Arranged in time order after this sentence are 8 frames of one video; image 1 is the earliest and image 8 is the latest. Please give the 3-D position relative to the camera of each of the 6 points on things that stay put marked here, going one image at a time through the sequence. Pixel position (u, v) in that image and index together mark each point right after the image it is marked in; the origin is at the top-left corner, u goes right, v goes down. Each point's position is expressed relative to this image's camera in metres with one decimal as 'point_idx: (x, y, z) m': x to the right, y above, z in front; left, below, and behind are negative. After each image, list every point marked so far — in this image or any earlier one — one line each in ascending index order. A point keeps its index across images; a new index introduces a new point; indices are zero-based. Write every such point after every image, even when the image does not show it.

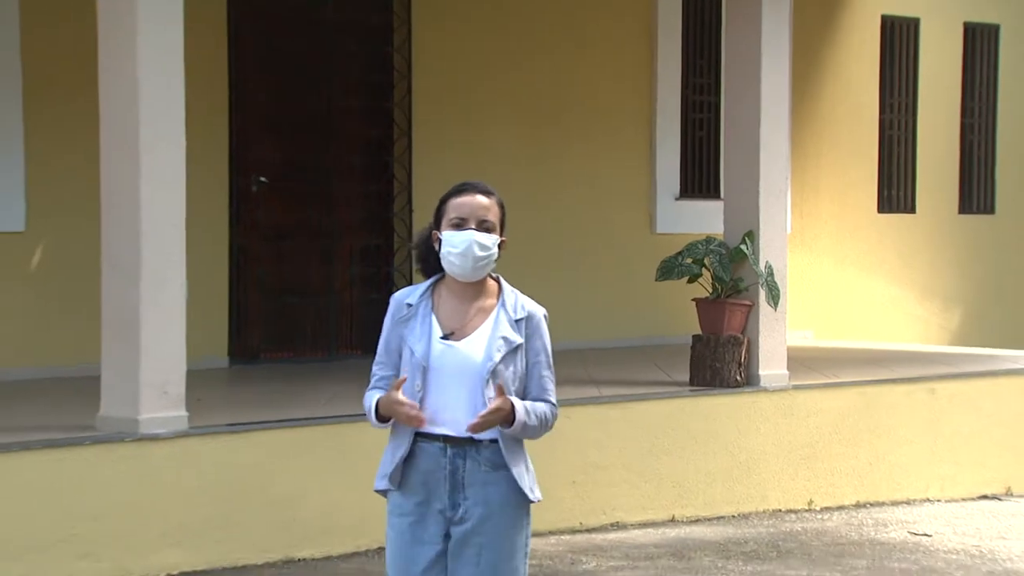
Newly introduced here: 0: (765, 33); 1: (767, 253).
0: (+1.4, +1.4, +5.9) m
1: (+1.5, +0.2, +6.0) m
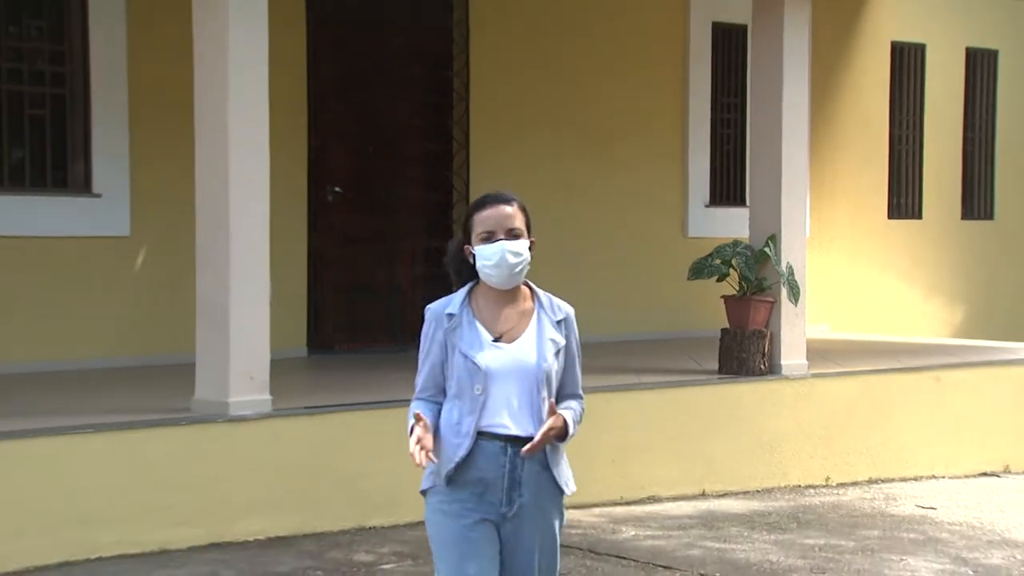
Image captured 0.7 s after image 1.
0: (+1.7, +1.4, +6.5) m
1: (+1.8, +0.2, +6.6) m
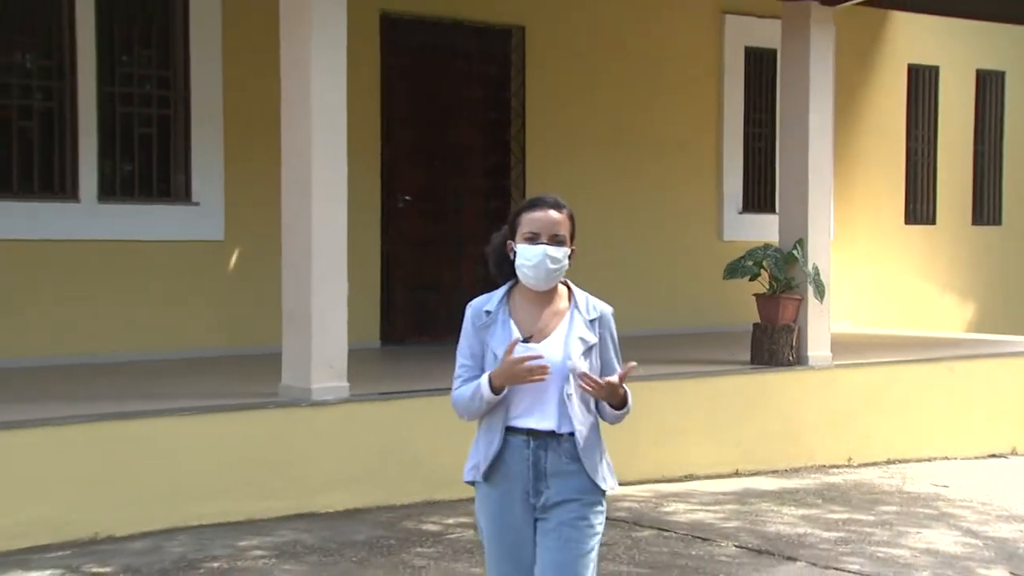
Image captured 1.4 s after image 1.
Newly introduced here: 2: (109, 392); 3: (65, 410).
0: (+2.1, +1.4, +7.2) m
1: (+2.1, +0.2, +7.3) m
2: (-2.5, -0.7, +6.5) m
3: (-2.6, -0.7, +6.0) m
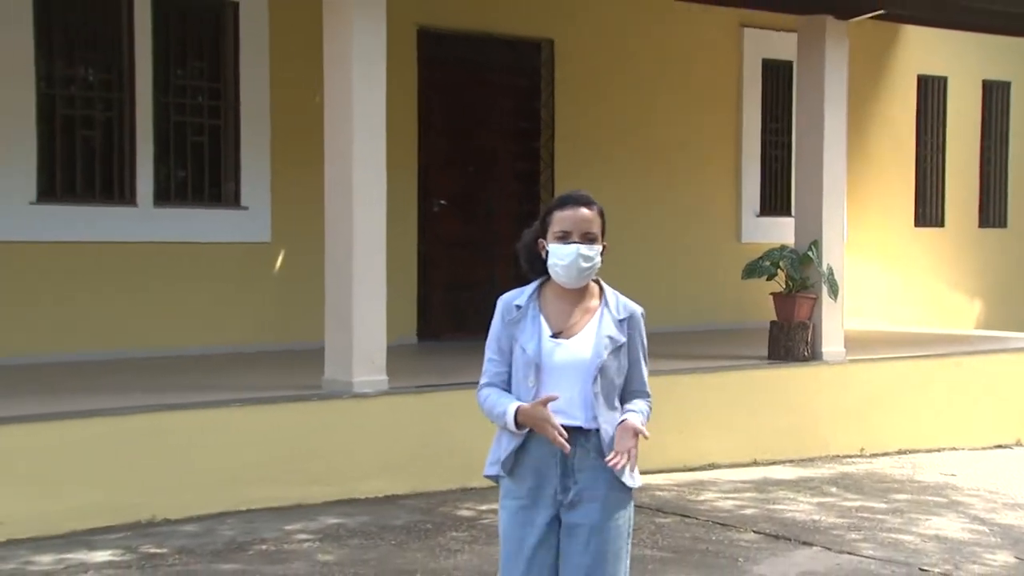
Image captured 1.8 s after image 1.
0: (+2.3, +1.4, +7.6) m
1: (+2.3, +0.2, +7.7) m
2: (-2.3, -0.6, +6.9) m
3: (-2.4, -0.7, +6.4) m
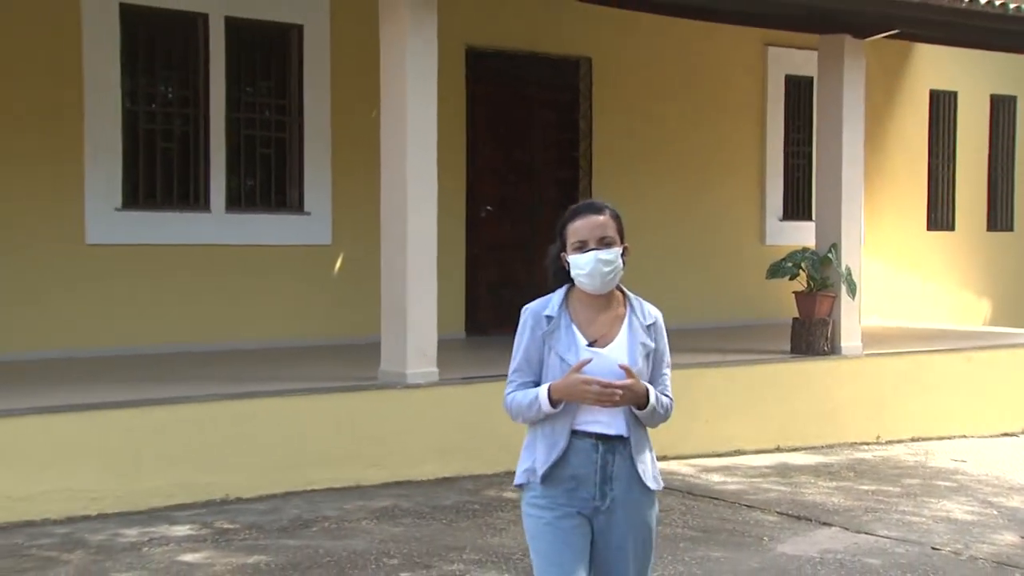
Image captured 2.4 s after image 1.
0: (+2.6, +1.4, +8.1) m
1: (+2.7, +0.2, +8.3) m
2: (-2.0, -0.6, +7.6) m
3: (-2.1, -0.7, +7.1) m
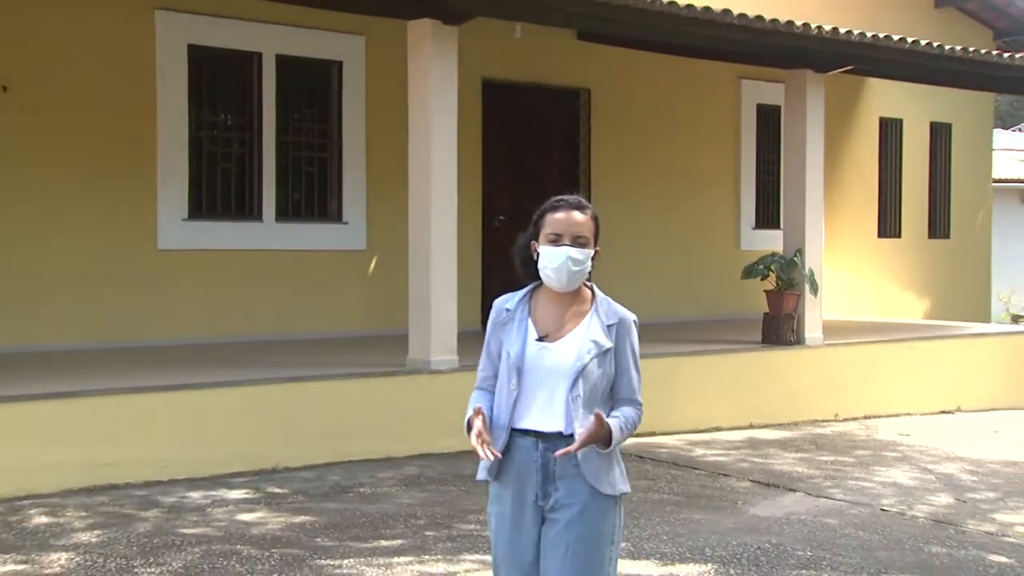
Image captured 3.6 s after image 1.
0: (+2.7, +1.4, +9.5) m
1: (+2.8, +0.2, +9.6) m
2: (-1.9, -0.6, +8.9) m
3: (-2.0, -0.7, +8.5) m
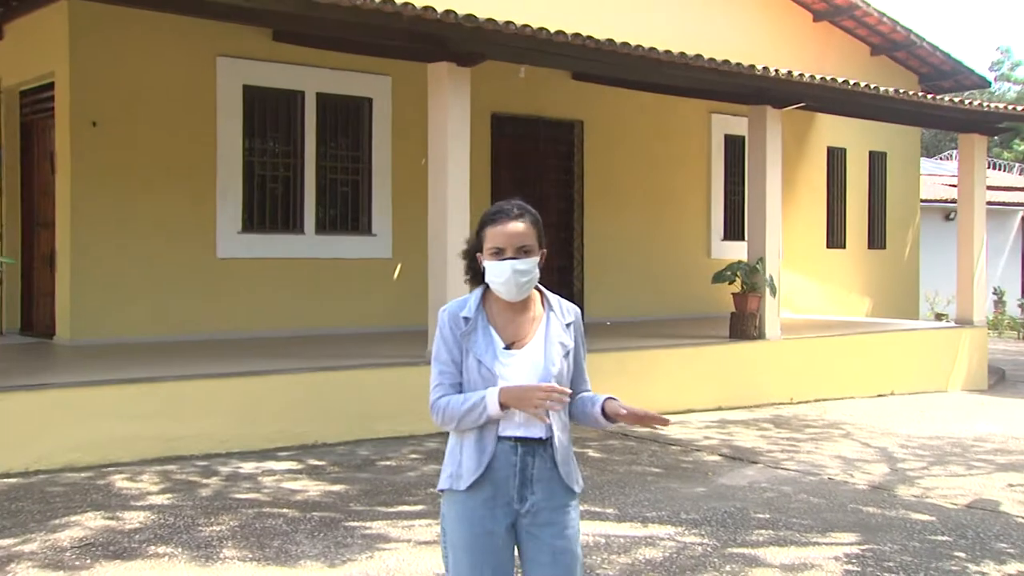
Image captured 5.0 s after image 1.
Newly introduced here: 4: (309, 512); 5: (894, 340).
0: (+2.7, +1.4, +11.1) m
1: (+2.8, +0.2, +11.2) m
2: (-1.9, -0.7, +10.6) m
3: (-2.0, -0.7, +10.1) m
4: (-1.5, -1.7, +7.8) m
5: (+4.6, -0.6, +12.5) m
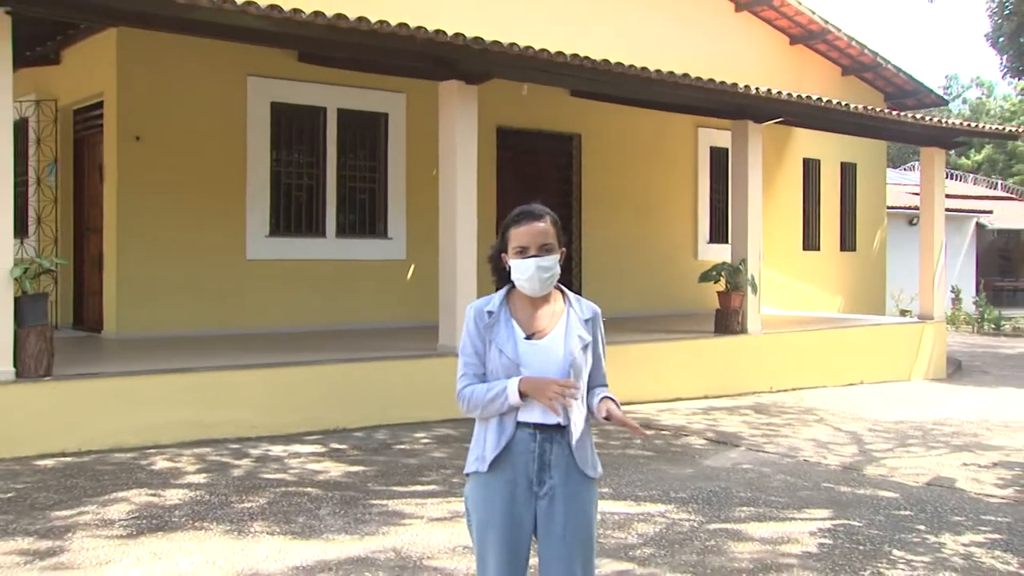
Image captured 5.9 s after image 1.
0: (+2.8, +1.4, +12.1) m
1: (+2.8, +0.2, +12.3) m
2: (-1.9, -0.6, +11.6) m
3: (-2.0, -0.7, +11.1) m
4: (-1.5, -1.7, +8.9) m
5: (+4.7, -0.6, +13.6) m
